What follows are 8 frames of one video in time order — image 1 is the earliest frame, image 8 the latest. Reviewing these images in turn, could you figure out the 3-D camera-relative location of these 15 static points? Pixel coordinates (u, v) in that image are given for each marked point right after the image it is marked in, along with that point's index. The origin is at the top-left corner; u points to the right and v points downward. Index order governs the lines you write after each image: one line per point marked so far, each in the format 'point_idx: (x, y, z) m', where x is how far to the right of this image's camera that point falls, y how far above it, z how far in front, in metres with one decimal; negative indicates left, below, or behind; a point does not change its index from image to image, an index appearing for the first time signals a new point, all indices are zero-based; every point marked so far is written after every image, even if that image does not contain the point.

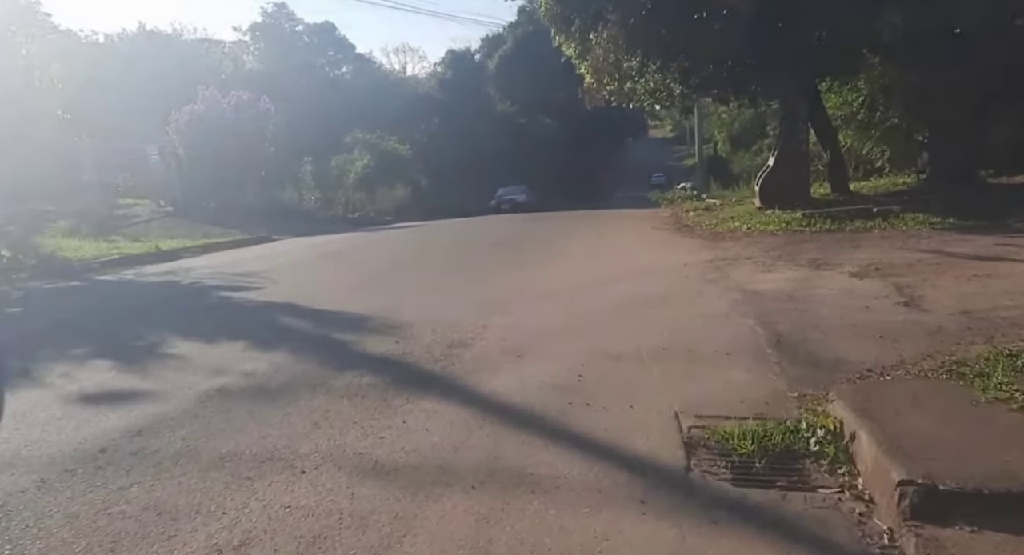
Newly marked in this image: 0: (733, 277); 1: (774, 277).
0: (+2.9, 0.0, +10.3) m
1: (+3.4, 0.0, +10.1) m
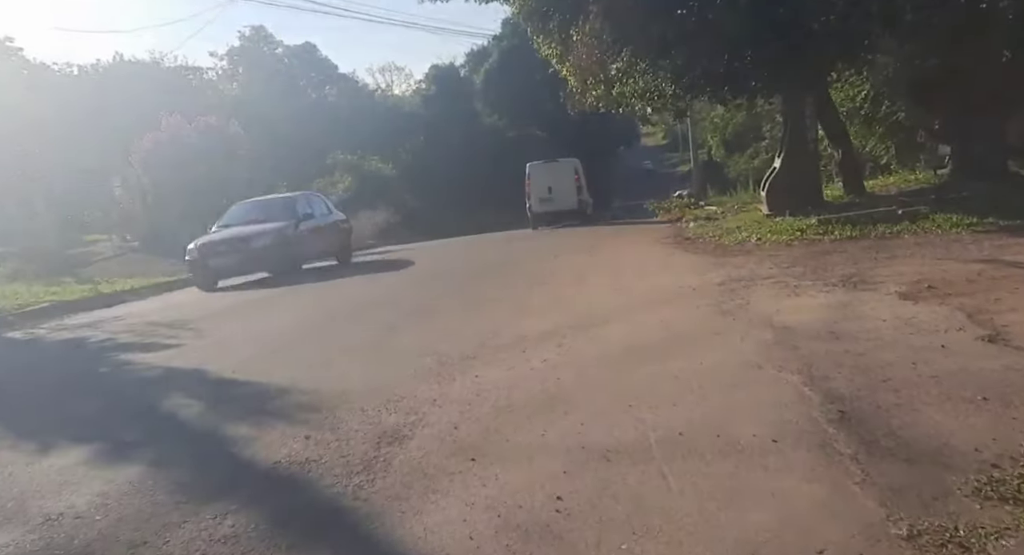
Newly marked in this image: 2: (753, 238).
0: (+2.6, -0.3, +8.4) m
1: (+3.1, -0.3, +8.2) m
2: (+4.8, +0.8, +15.7) m
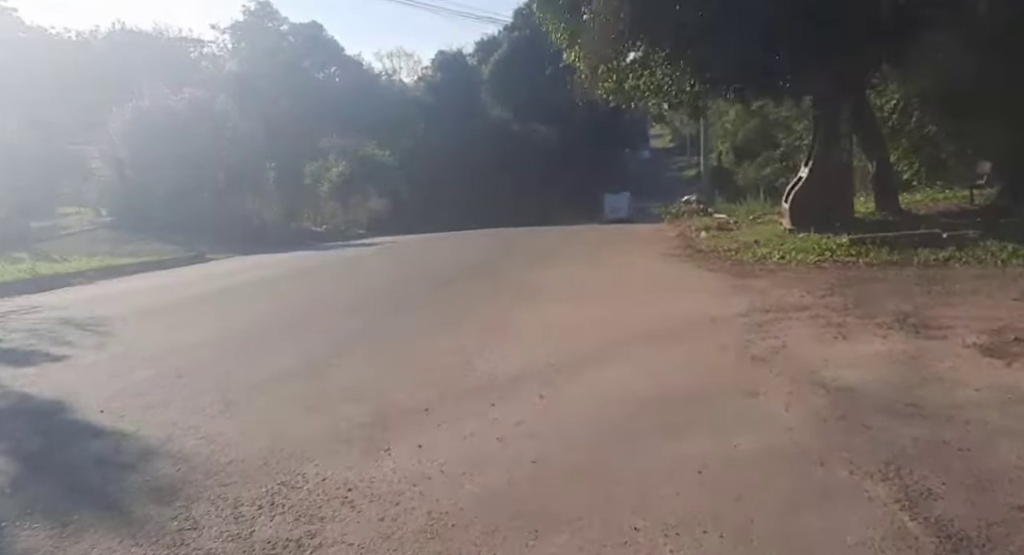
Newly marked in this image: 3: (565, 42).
0: (+2.4, -0.6, +6.7) m
1: (+2.9, -0.6, +6.5) m
2: (+4.6, +0.4, +13.9) m
3: (+1.3, +5.6, +19.0) m
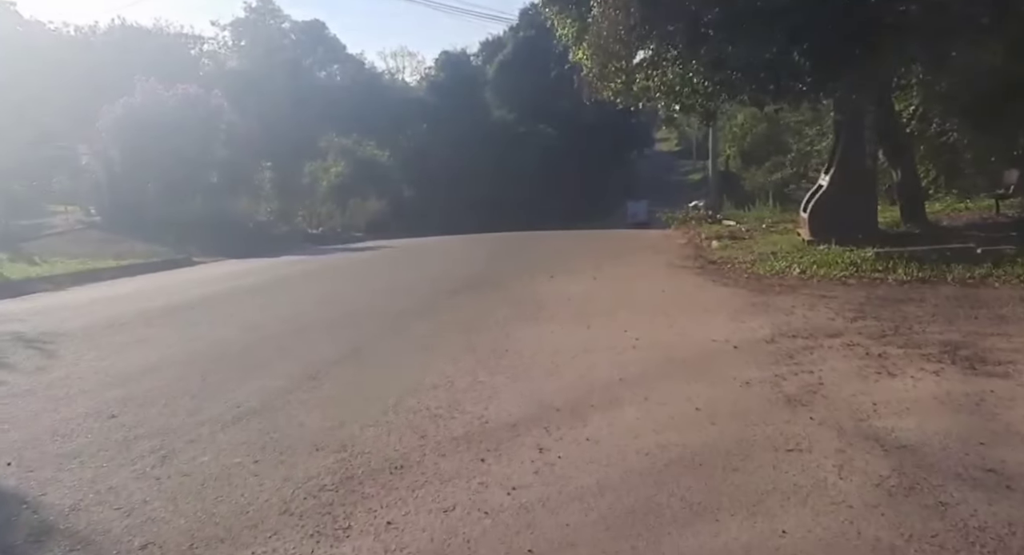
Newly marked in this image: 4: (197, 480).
0: (+2.4, -0.8, +5.8) m
1: (+2.8, -0.8, +5.6) m
2: (+4.7, +0.1, +13.0) m
3: (+1.4, +5.4, +18.1) m
4: (-1.6, -1.0, +4.0) m
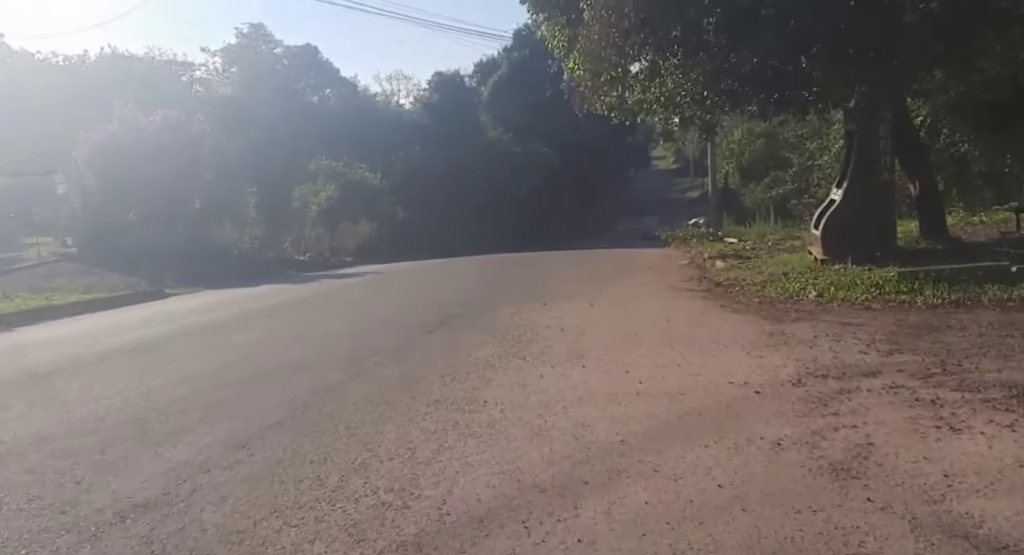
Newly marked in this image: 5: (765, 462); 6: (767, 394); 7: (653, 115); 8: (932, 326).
0: (+2.2, -1.0, +4.6) m
1: (+2.7, -1.0, +4.4) m
2: (+4.5, -0.2, +11.8) m
3: (+1.1, +4.9, +17.1) m
4: (-1.7, -1.3, +2.8) m
5: (+1.4, -1.1, +4.5) m
6: (+2.0, -0.9, +6.2) m
7: (+3.2, +3.7, +17.8) m
8: (+4.6, -0.5, +8.8) m
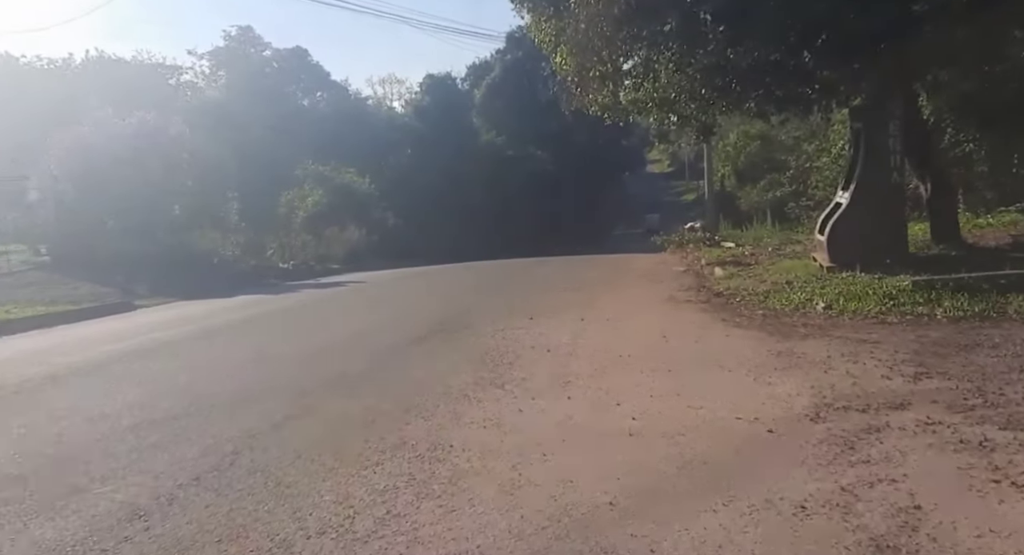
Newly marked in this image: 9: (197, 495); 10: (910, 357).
0: (+2.0, -1.1, +3.7) m
1: (+2.5, -1.1, +3.5) m
2: (+4.3, -0.4, +10.9) m
3: (+0.8, +4.7, +16.2) m
4: (-1.9, -1.4, +1.9) m
5: (+1.3, -1.2, +3.6) m
6: (+1.8, -1.0, +5.3) m
7: (+2.9, +3.5, +16.9) m
8: (+4.4, -0.7, +7.9) m
9: (-1.7, -1.2, +4.2) m
10: (+3.8, -0.7, +7.5) m
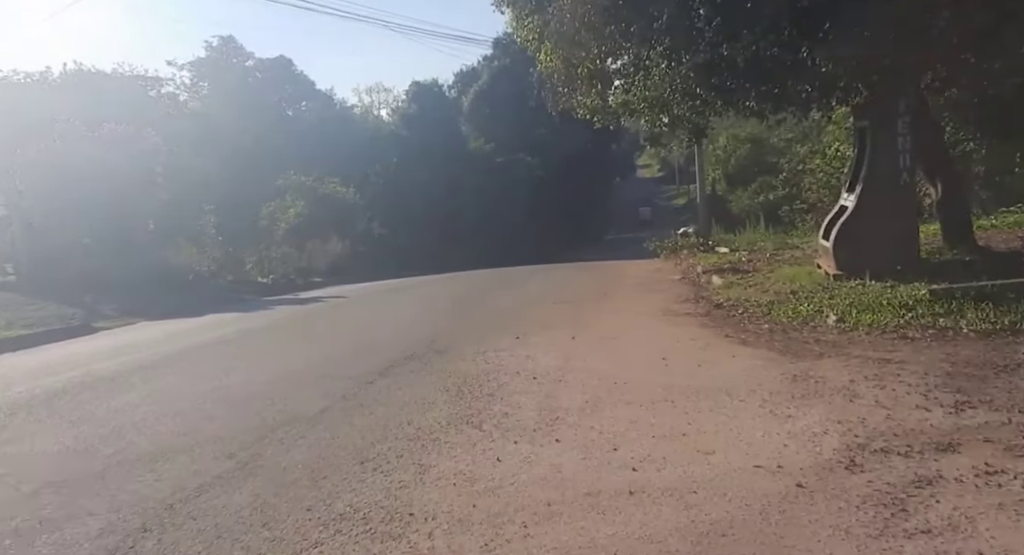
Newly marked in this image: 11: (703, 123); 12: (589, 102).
0: (+1.9, -1.2, +2.7) m
1: (+2.4, -1.2, +2.5) m
2: (+4.0, -0.5, +10.0) m
3: (+0.5, +4.4, +15.3) m
4: (-2.0, -1.5, +0.9) m
5: (+1.1, -1.3, +2.7) m
6: (+1.7, -1.2, +4.4) m
7: (+2.5, +3.3, +16.1) m
8: (+4.3, -0.8, +7.0) m
9: (-1.8, -1.4, +3.3) m
10: (+3.6, -0.9, +6.6) m
11: (+3.7, +3.1, +15.8) m
12: (+1.5, +3.5, +16.2) m
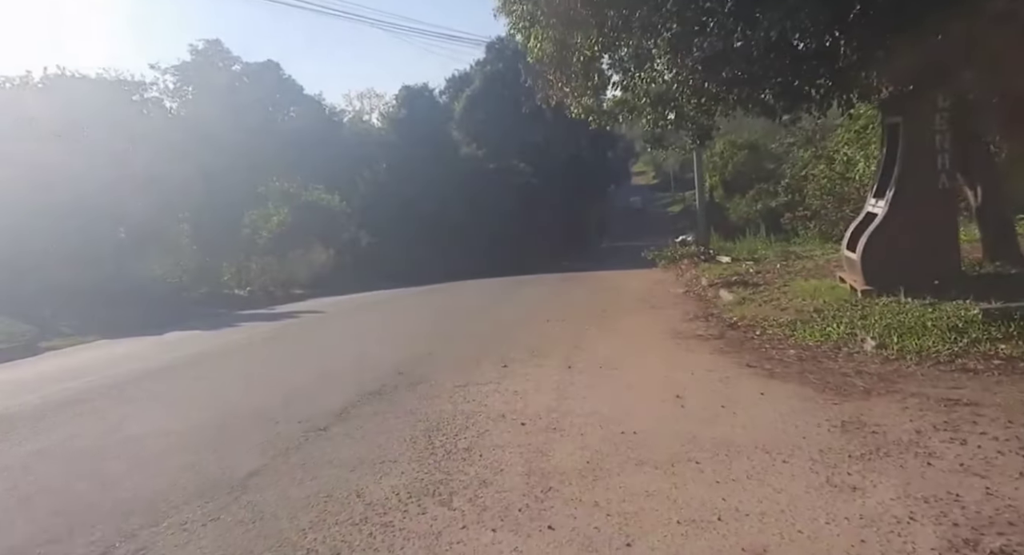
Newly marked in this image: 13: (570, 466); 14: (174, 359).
0: (+1.8, -1.4, +1.3) m
1: (+2.3, -1.3, +1.1) m
2: (+3.9, -0.7, +8.6) m
3: (+0.3, +4.2, +13.9) m
4: (-2.1, -1.7, -0.5) m
5: (+1.0, -1.4, +1.3) m
6: (+1.5, -1.3, +2.9) m
7: (+2.4, +3.0, +14.7) m
8: (+4.1, -0.9, +5.6) m
9: (-1.9, -1.5, +1.8) m
10: (+3.5, -1.0, +5.2) m
11: (+3.5, +2.8, +14.5) m
12: (+1.3, +3.2, +14.9) m
13: (+0.4, -1.2, +5.1) m
14: (-5.2, -1.3, +12.4) m
